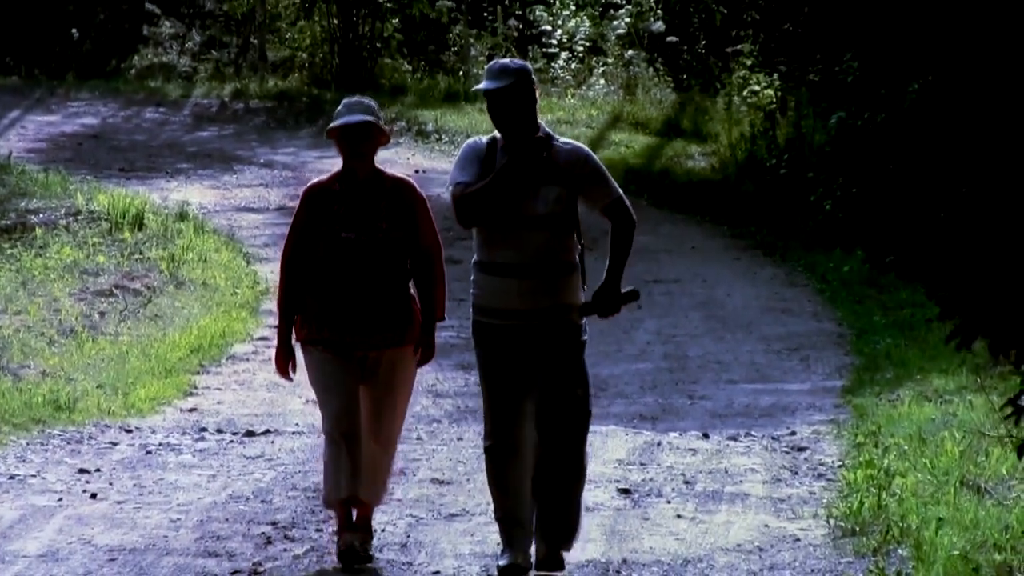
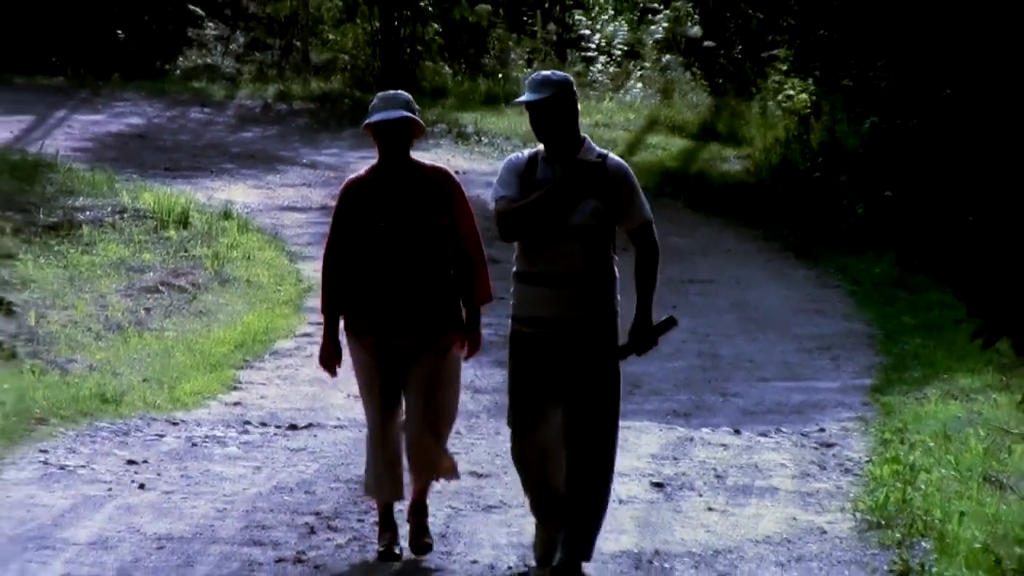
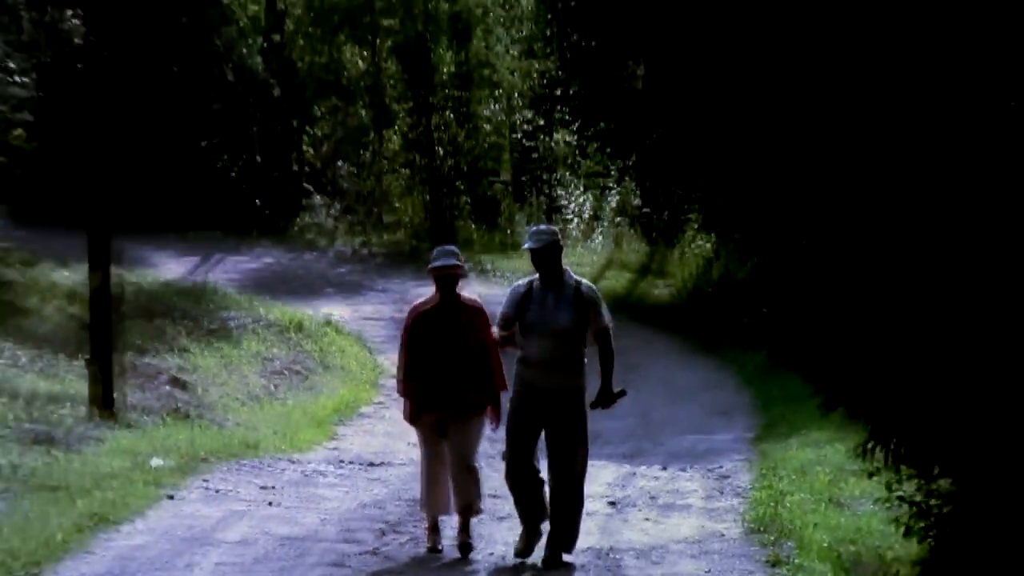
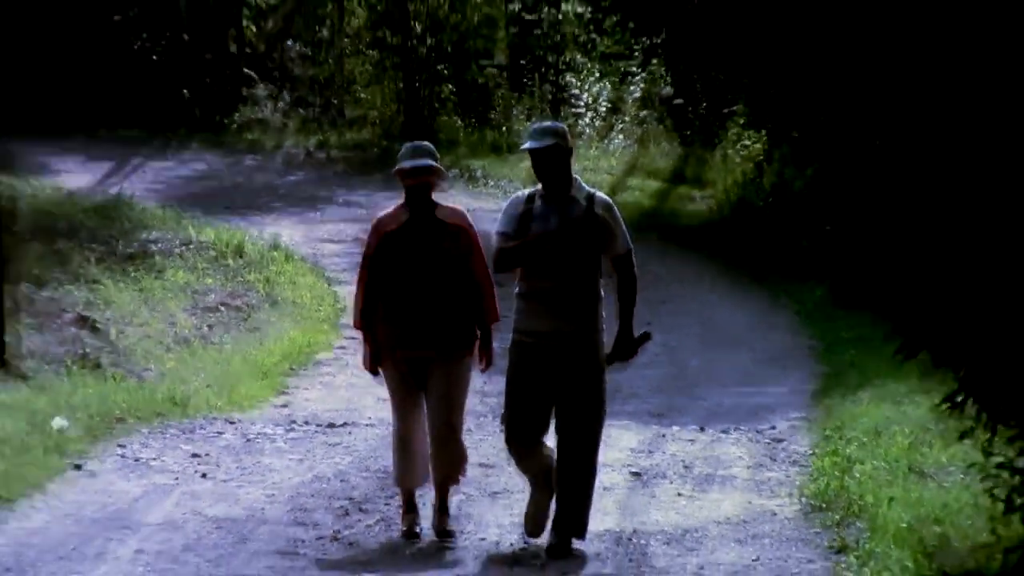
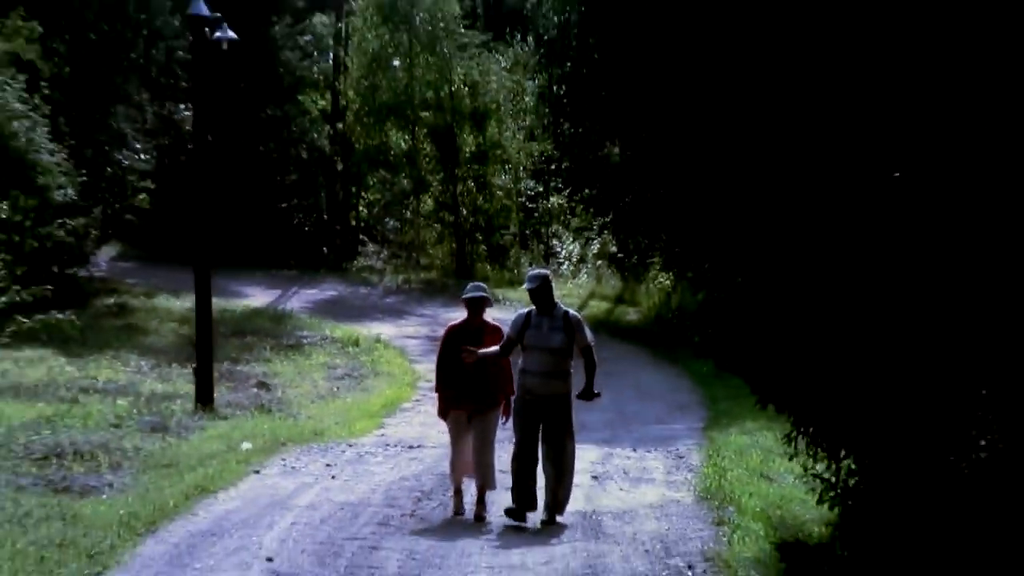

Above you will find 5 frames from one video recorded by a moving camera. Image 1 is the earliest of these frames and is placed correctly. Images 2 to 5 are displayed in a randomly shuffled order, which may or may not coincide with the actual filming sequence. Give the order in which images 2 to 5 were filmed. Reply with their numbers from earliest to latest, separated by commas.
2, 4, 3, 5
